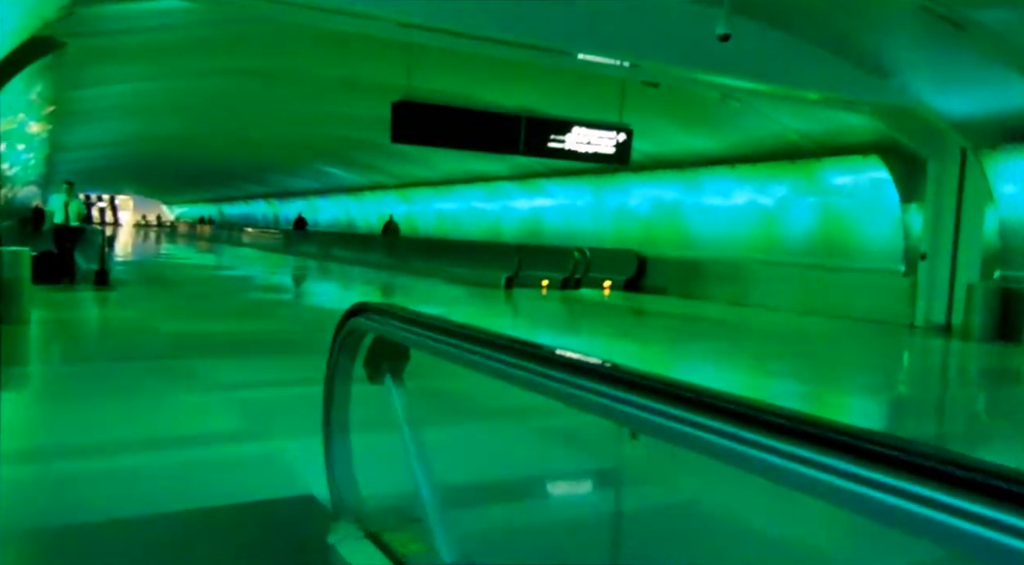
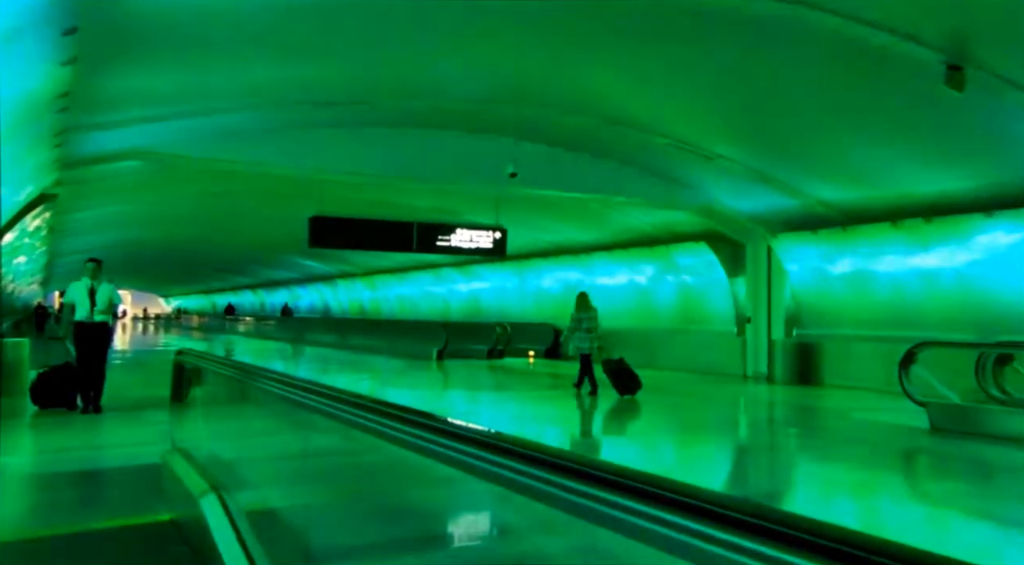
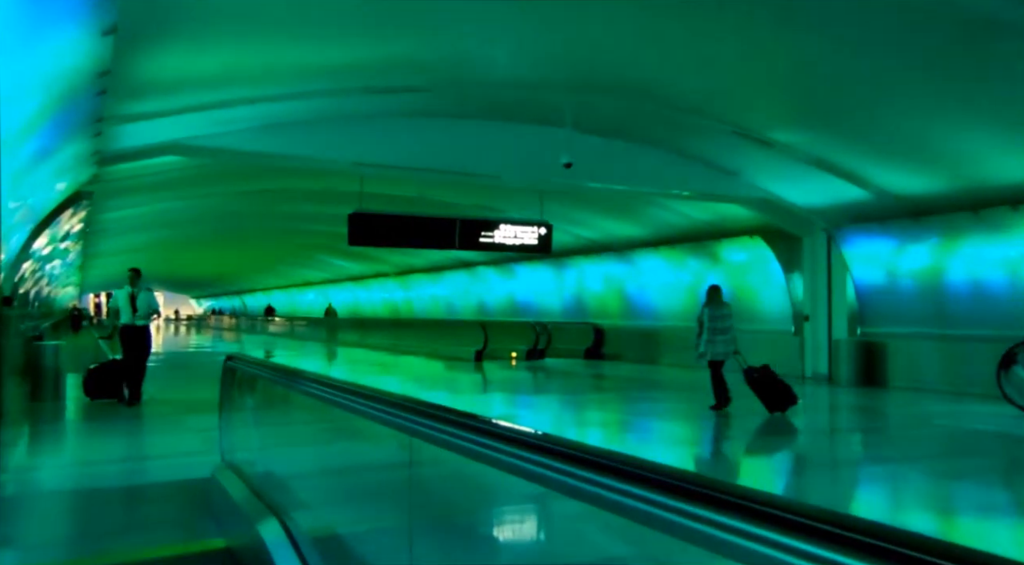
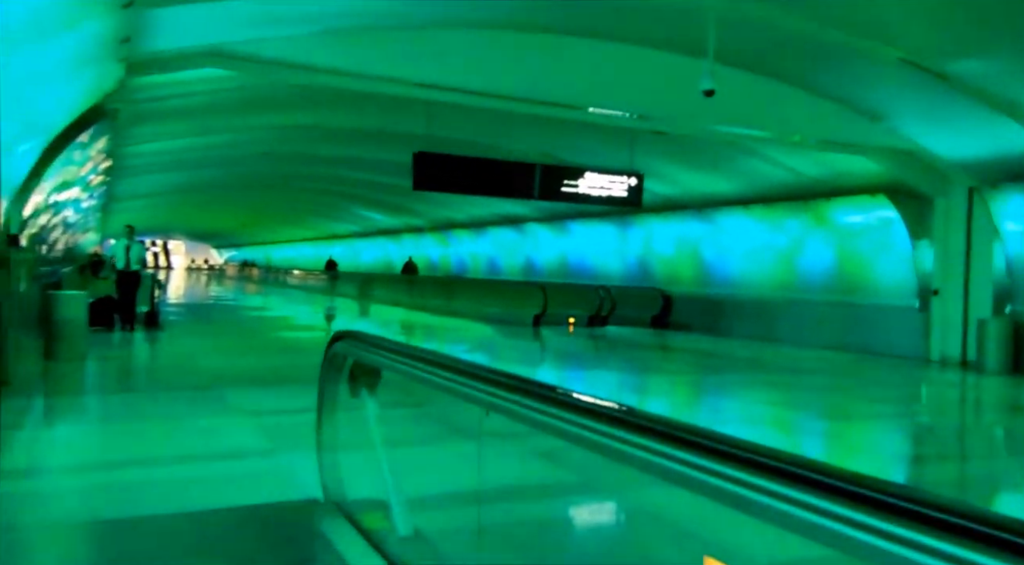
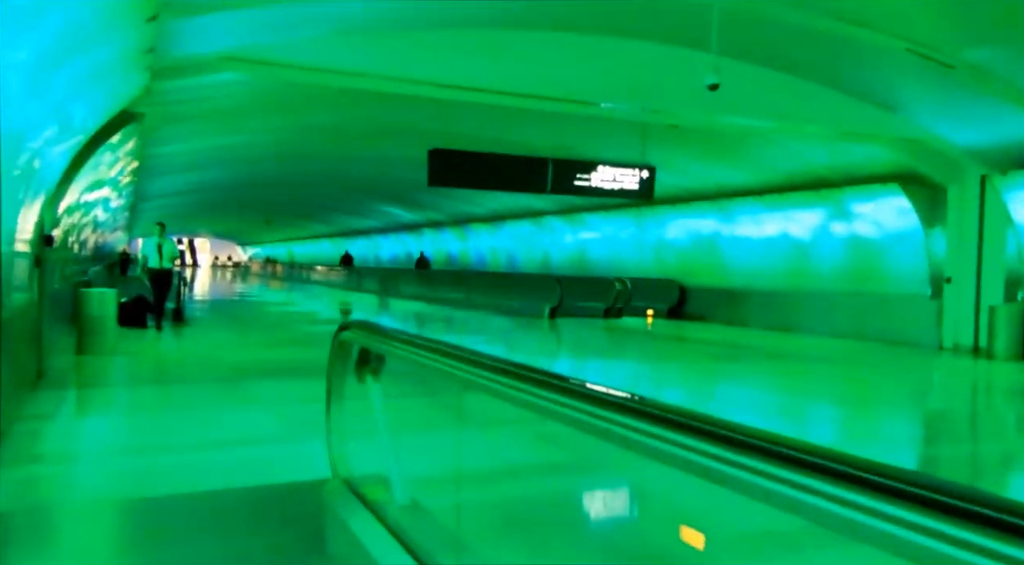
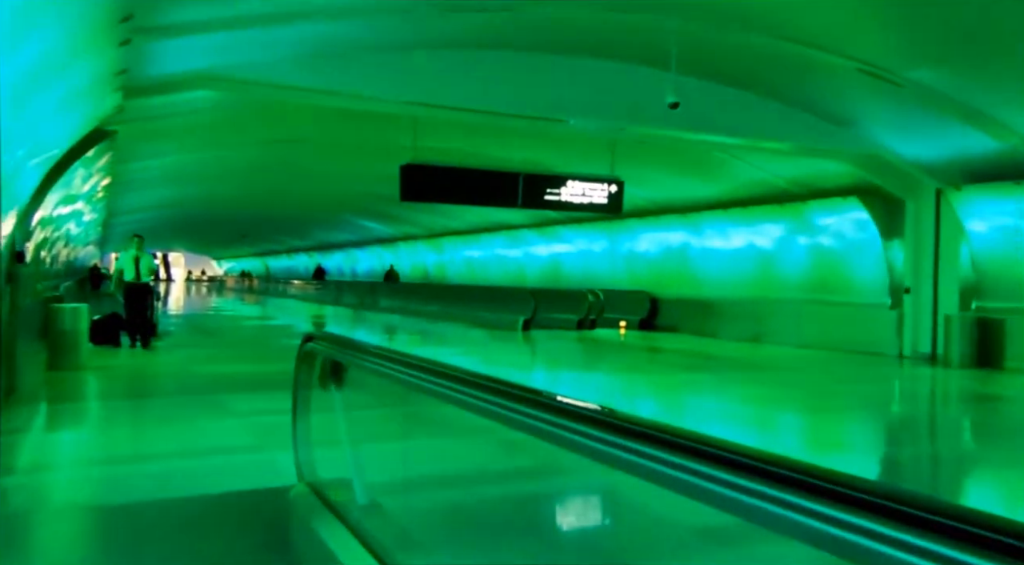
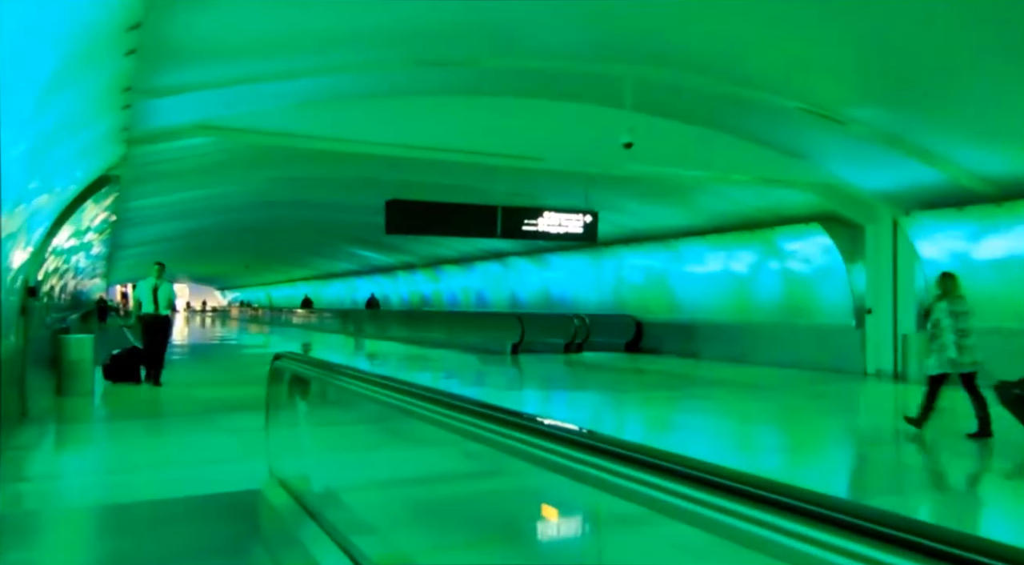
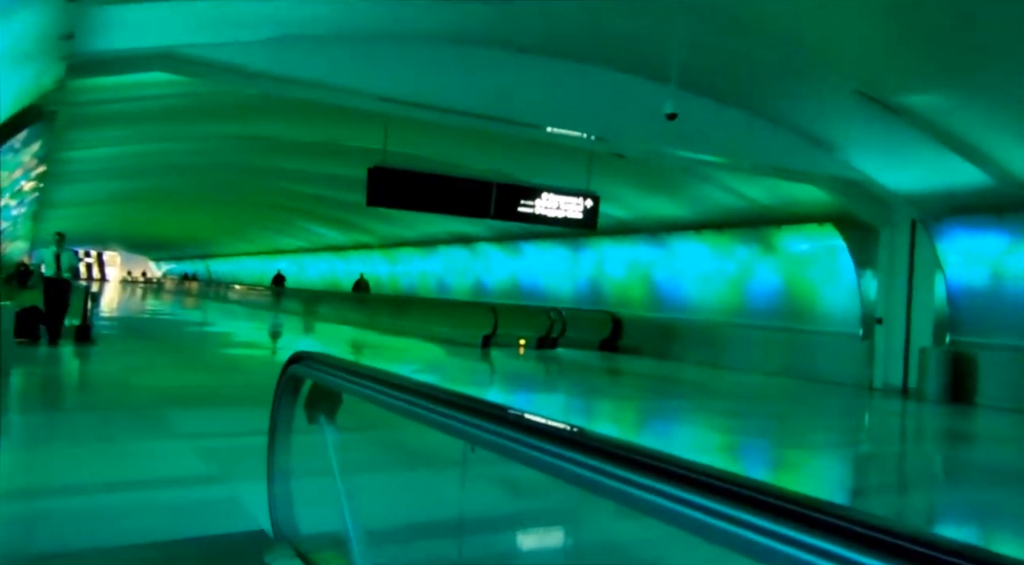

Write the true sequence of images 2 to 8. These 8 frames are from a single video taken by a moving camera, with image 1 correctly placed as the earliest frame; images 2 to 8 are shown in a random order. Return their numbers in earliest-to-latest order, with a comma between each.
8, 4, 5, 6, 7, 3, 2
